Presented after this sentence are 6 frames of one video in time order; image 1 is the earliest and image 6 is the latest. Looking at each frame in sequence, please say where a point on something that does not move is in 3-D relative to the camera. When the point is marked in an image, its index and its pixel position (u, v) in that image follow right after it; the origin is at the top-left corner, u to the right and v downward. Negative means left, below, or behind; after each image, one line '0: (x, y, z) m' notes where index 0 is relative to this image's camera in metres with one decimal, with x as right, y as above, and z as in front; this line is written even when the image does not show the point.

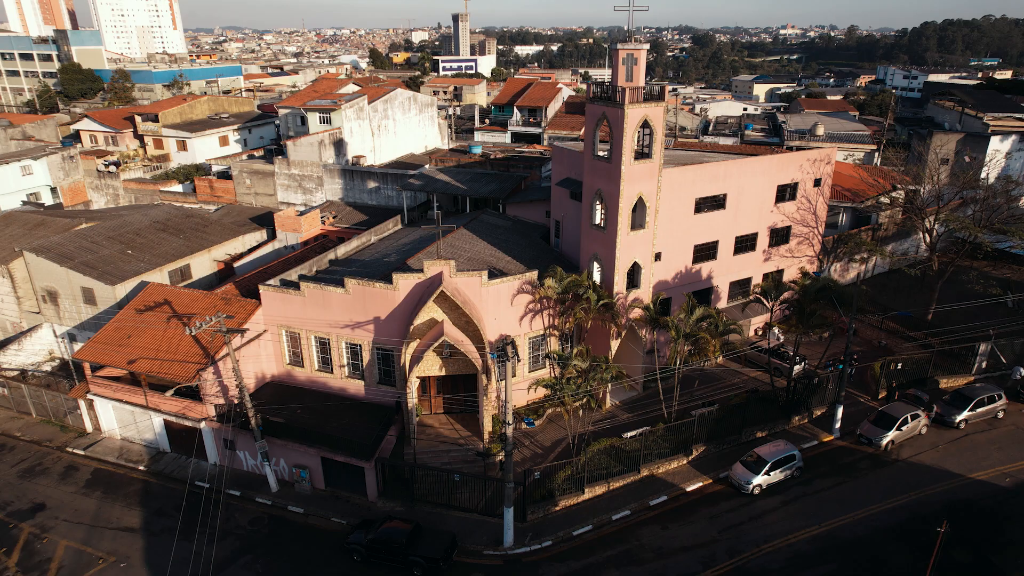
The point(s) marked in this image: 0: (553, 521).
0: (+1.3, -7.2, +19.8) m
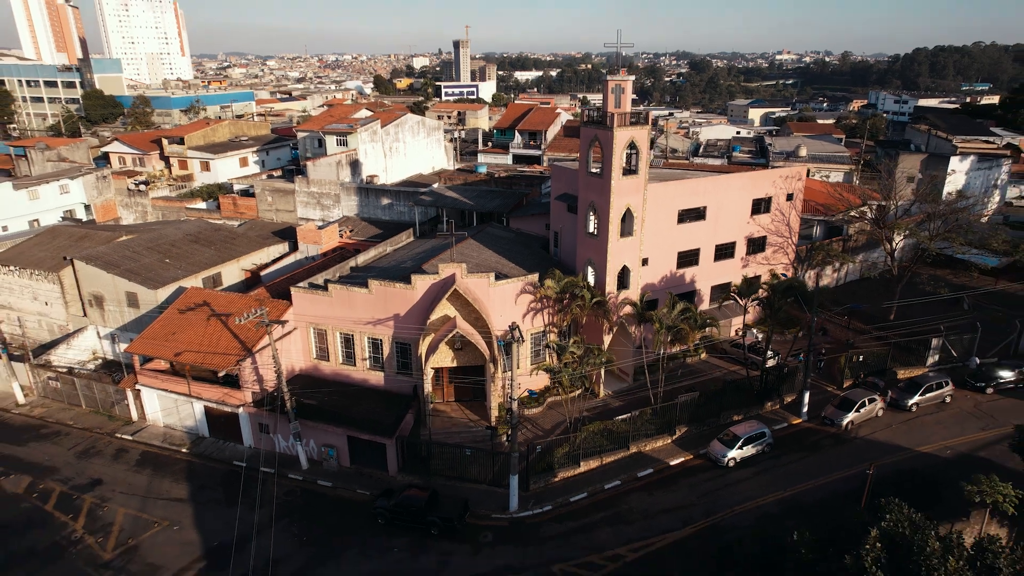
0: (+1.4, -7.1, +22.6) m
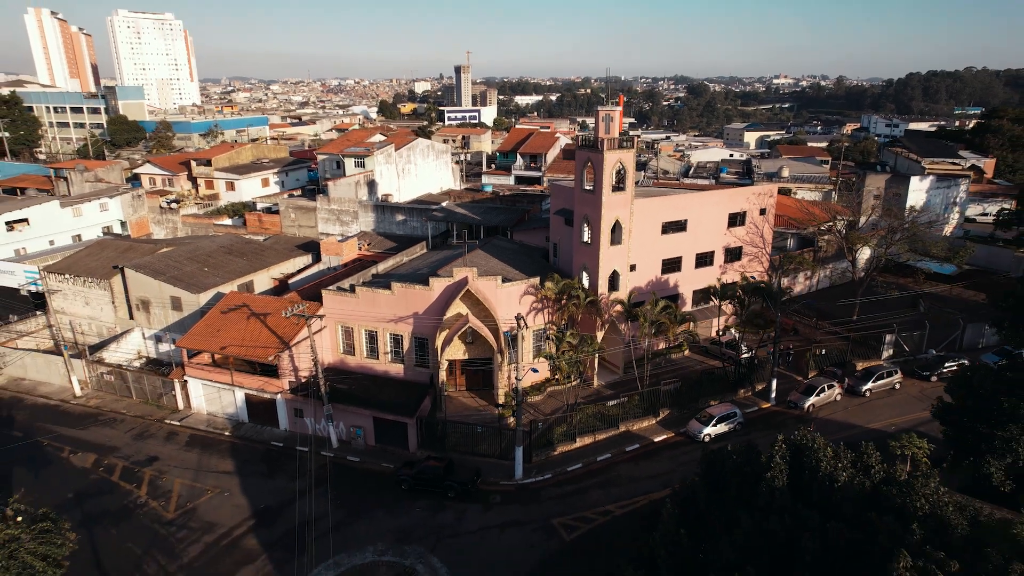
0: (+1.6, -7.1, +26.1) m
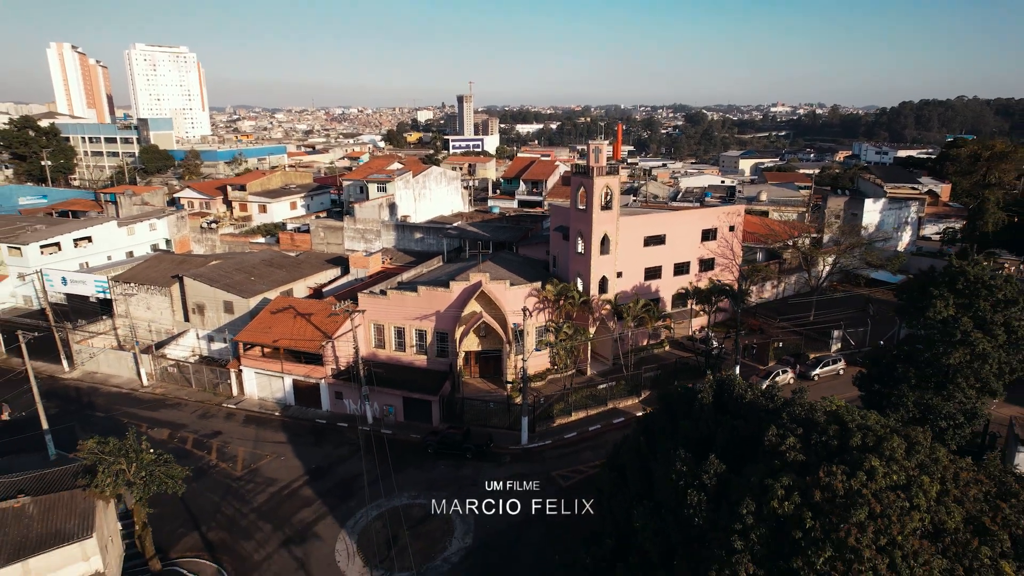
0: (+2.0, -7.1, +31.6) m
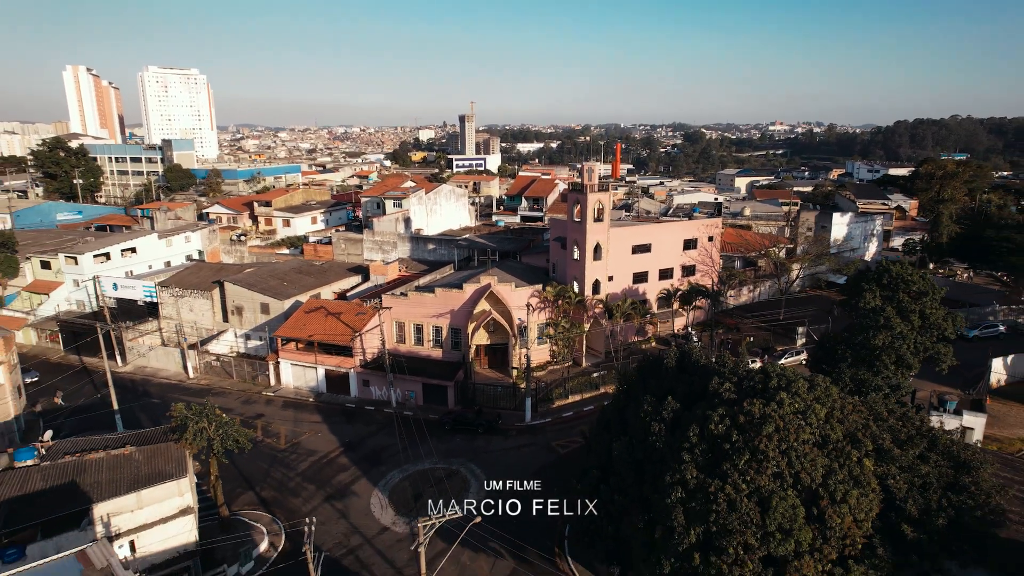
0: (+2.3, -7.1, +36.6) m
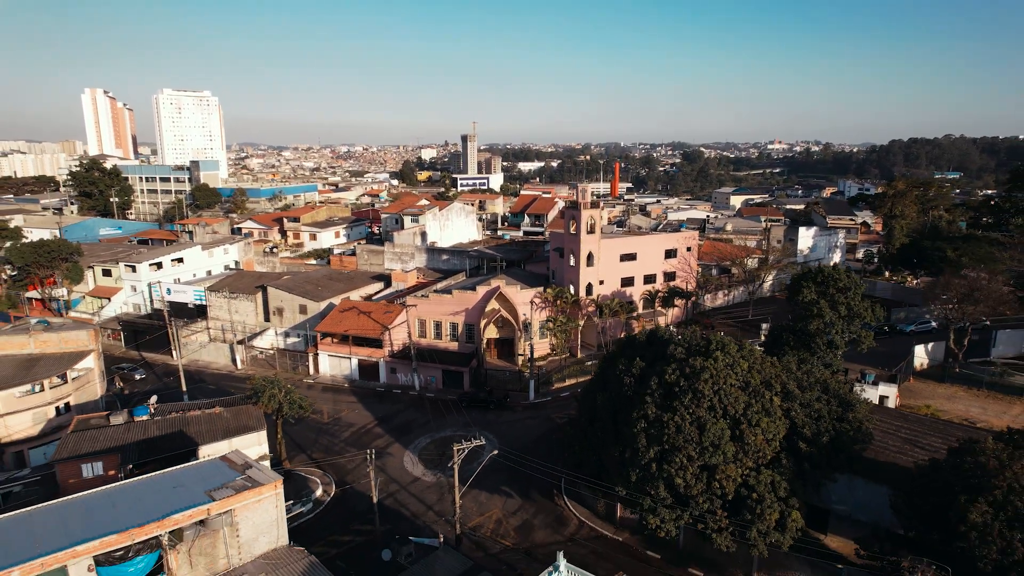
0: (+2.7, -7.1, +43.5) m
